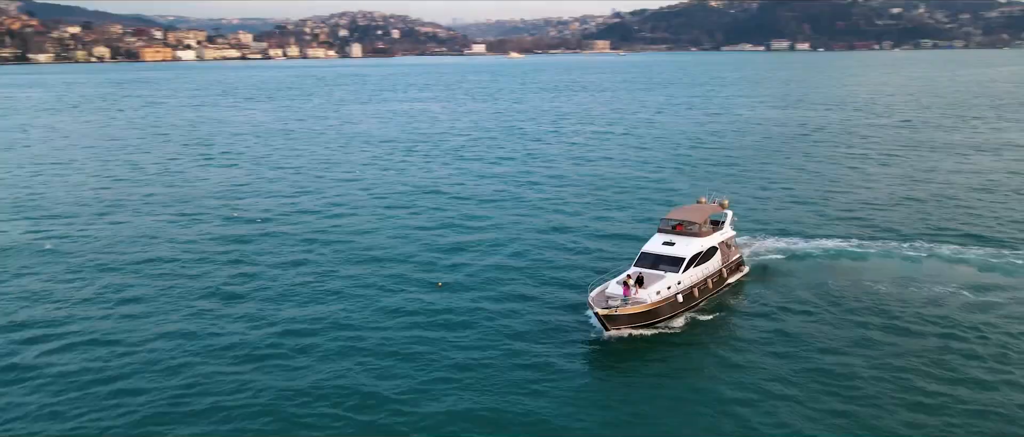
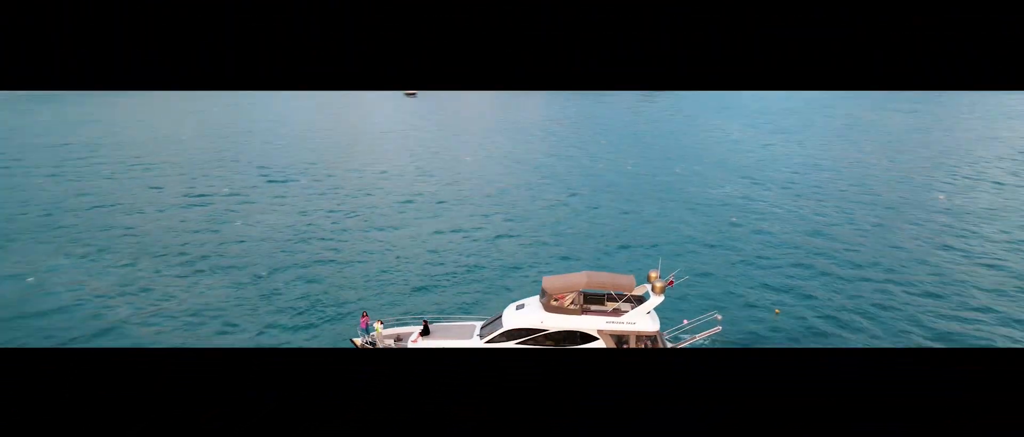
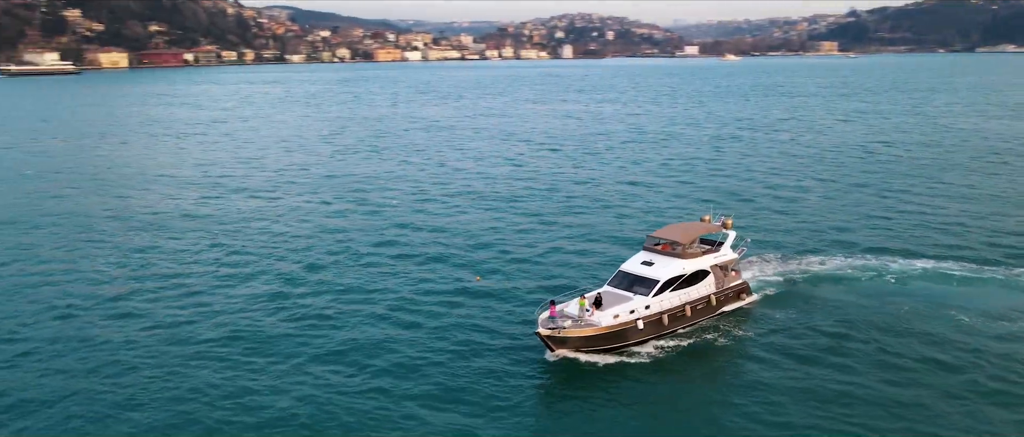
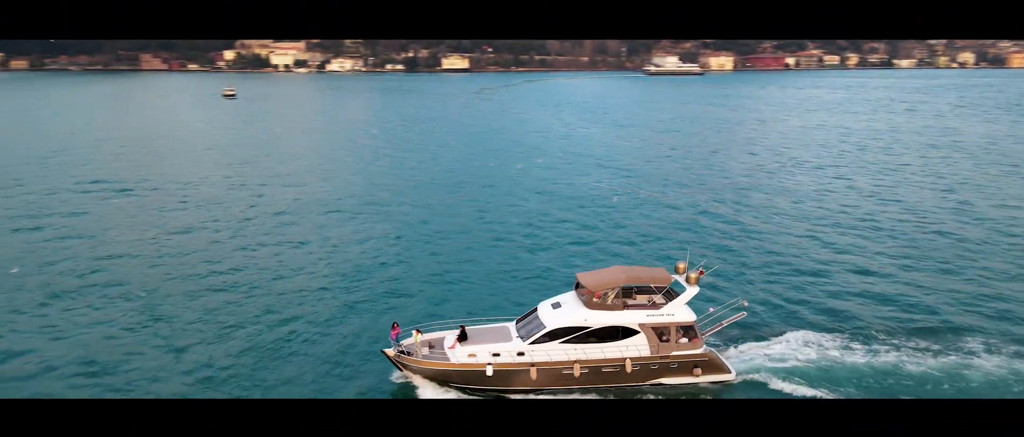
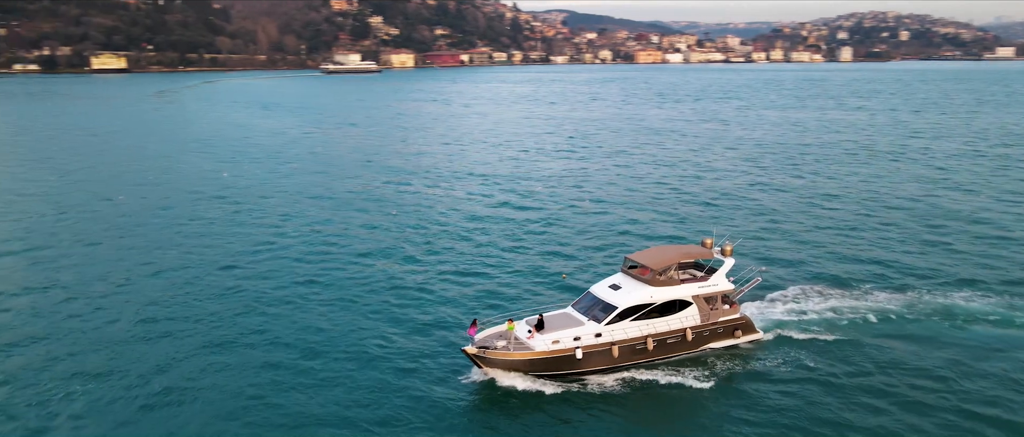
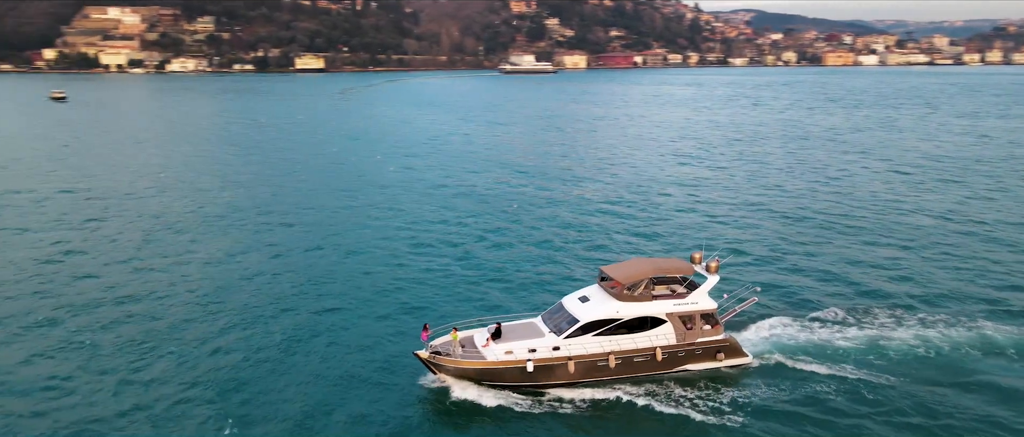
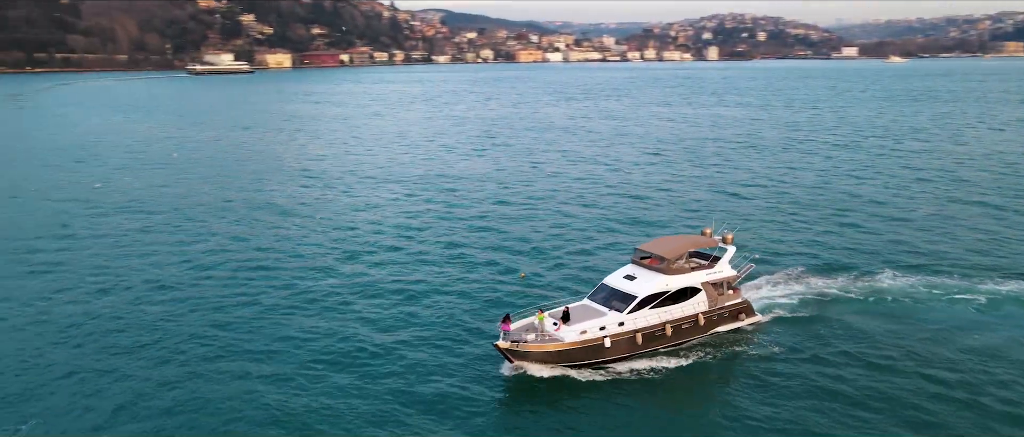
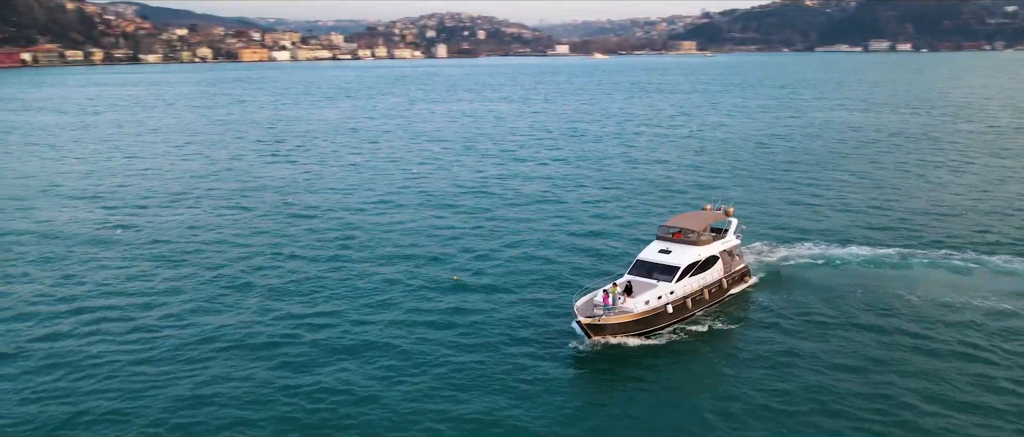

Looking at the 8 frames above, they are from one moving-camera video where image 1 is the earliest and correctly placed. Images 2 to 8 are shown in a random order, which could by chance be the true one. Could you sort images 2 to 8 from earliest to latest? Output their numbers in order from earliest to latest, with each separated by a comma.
8, 3, 7, 5, 6, 4, 2
